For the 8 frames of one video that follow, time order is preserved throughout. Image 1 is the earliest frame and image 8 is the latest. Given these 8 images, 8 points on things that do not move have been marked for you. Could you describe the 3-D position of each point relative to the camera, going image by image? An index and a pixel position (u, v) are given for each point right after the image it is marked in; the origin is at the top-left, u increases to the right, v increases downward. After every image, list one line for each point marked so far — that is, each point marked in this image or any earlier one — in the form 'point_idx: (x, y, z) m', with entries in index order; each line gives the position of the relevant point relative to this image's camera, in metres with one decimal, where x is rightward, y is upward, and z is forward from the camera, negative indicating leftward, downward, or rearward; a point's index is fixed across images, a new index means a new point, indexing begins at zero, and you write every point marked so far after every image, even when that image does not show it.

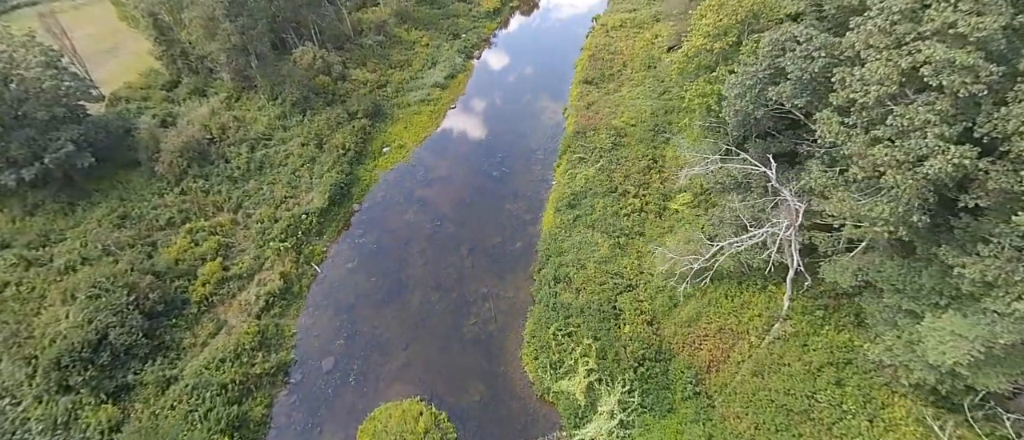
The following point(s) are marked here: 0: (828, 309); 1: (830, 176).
0: (+11.2, -3.1, +15.7) m
1: (+9.3, +1.2, +12.6) m
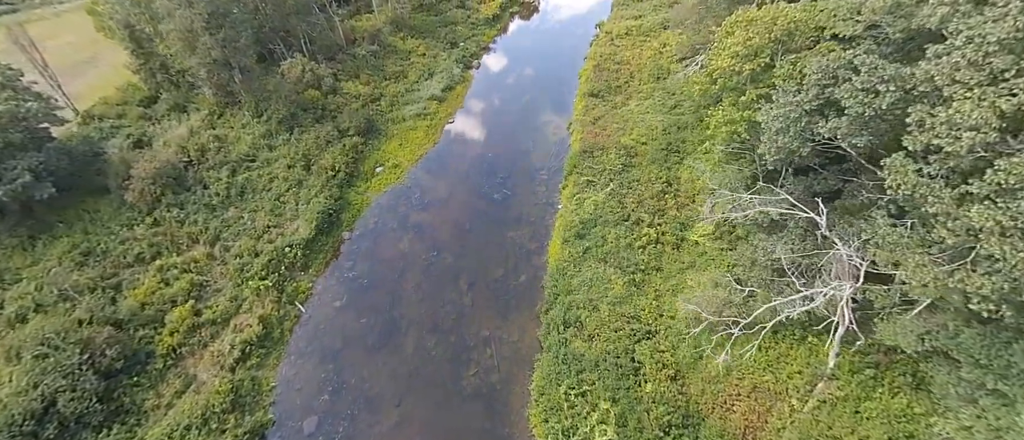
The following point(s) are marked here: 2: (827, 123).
0: (+11.4, -4.6, +13.7) m
1: (+9.5, -0.3, +10.6) m
2: (+8.5, +2.6, +11.9) m
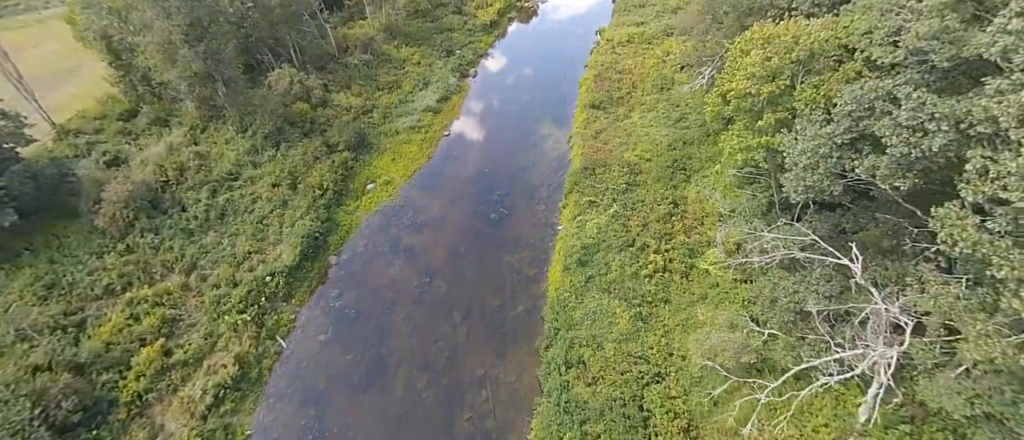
0: (+11.3, -5.7, +12.4) m
1: (+9.4, -1.4, +9.3) m
2: (+8.4, +1.4, +10.6) m
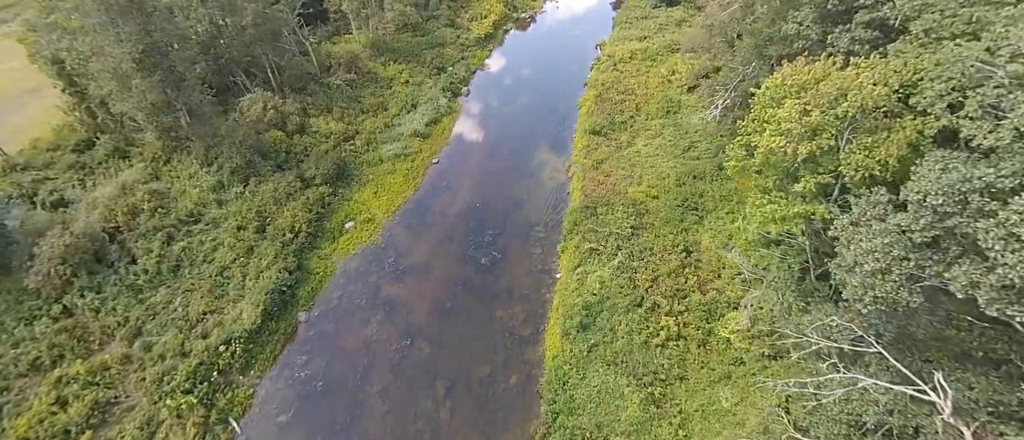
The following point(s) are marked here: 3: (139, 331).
0: (+11.0, -8.0, +9.9) m
1: (+9.1, -3.7, +6.8) m
2: (+8.1, -0.9, +8.1) m
3: (-14.9, -4.4, +17.7) m
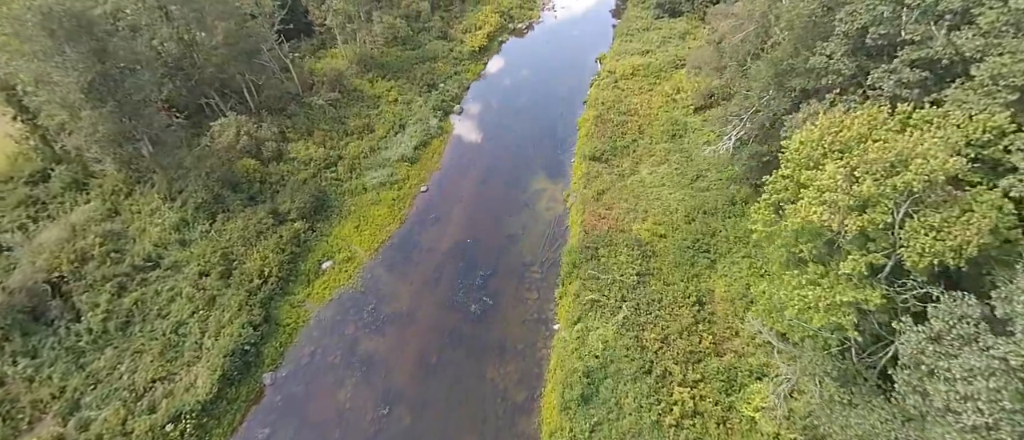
0: (+10.7, -10.0, +7.7) m
1: (+8.8, -5.7, +4.7) m
2: (+7.8, -2.8, +6.0) m
3: (-15.3, -6.5, +15.5) m
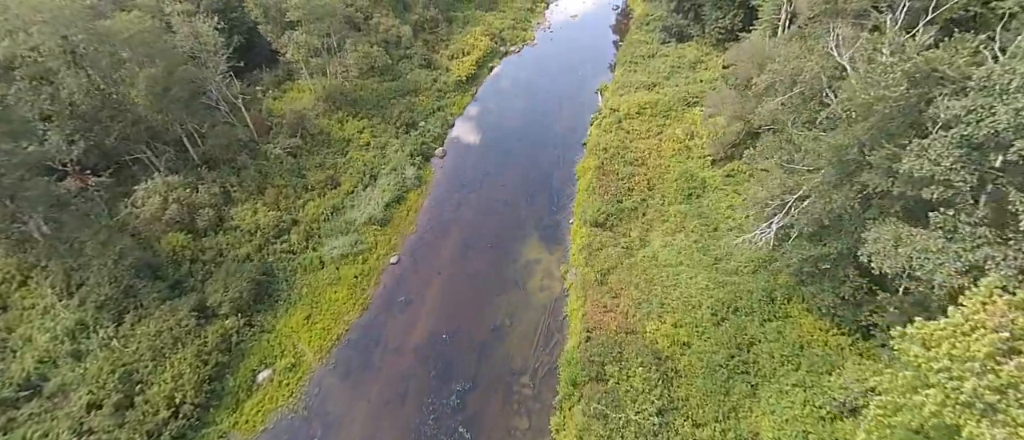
0: (+10.2, -13.9, +3.2) m
1: (+8.2, -9.5, +0.2) m
2: (+7.2, -6.7, +1.5) m
3: (-15.9, -10.5, +10.8) m
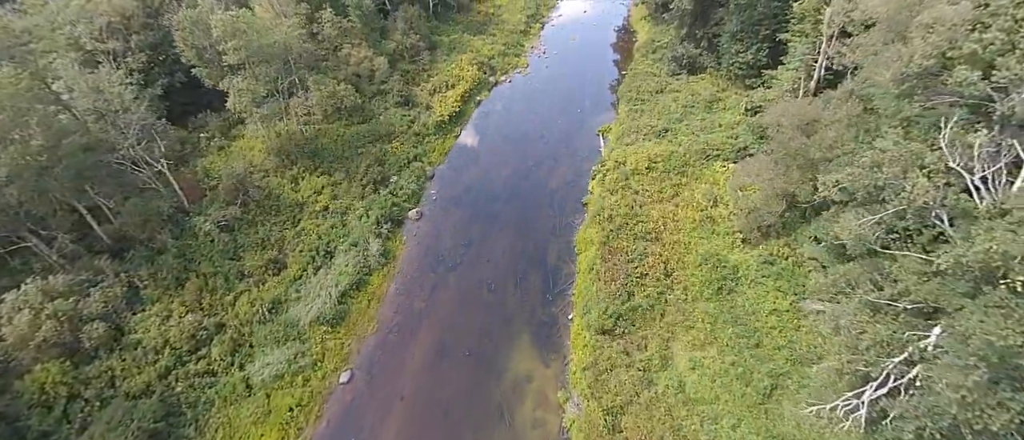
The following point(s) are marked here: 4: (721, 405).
0: (+9.7, -18.0, -2.0) m
1: (+7.7, -13.6, -4.9) m
2: (+6.7, -10.9, -3.6) m
3: (-16.4, -14.9, +5.6) m
4: (+7.3, -6.6, +15.2) m
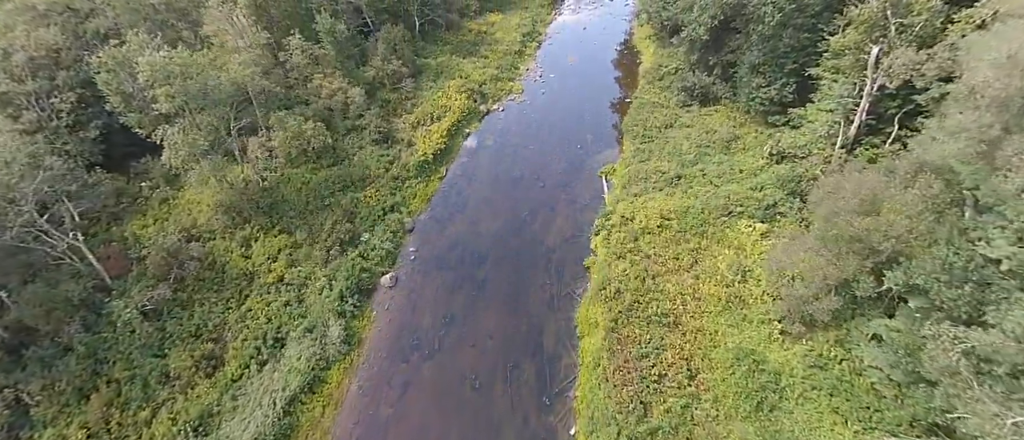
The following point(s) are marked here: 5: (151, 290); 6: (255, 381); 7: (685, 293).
0: (+9.4, -21.2, -6.0) m
1: (+7.4, -16.8, -8.9) m
2: (+6.4, -14.0, -7.5) m
3: (-16.8, -18.2, +1.5) m
4: (+6.8, -10.0, +11.3) m
5: (-15.5, -3.0, +19.0) m
6: (-10.1, -6.5, +17.5) m
7: (+7.7, -3.3, +19.2) m
